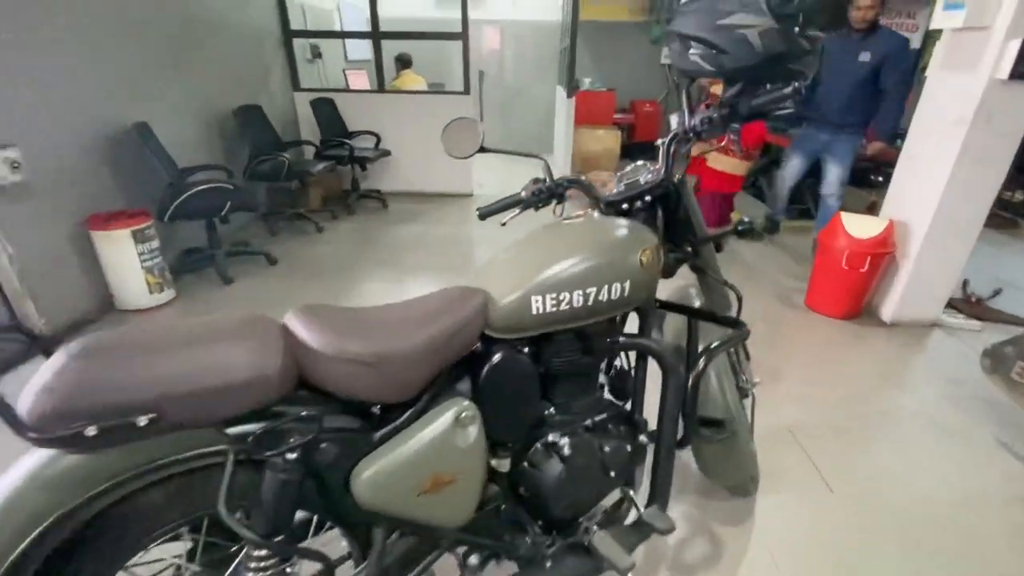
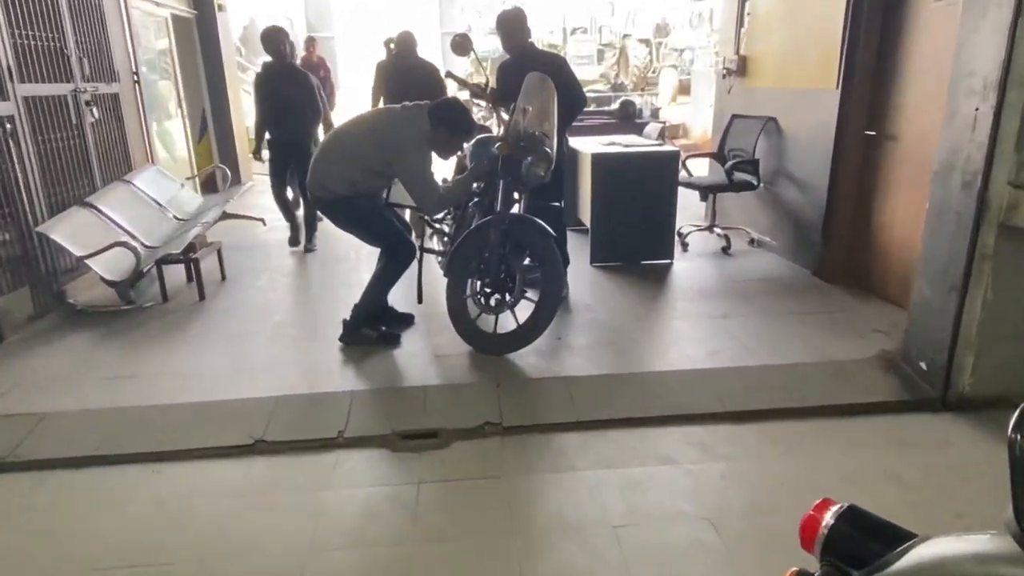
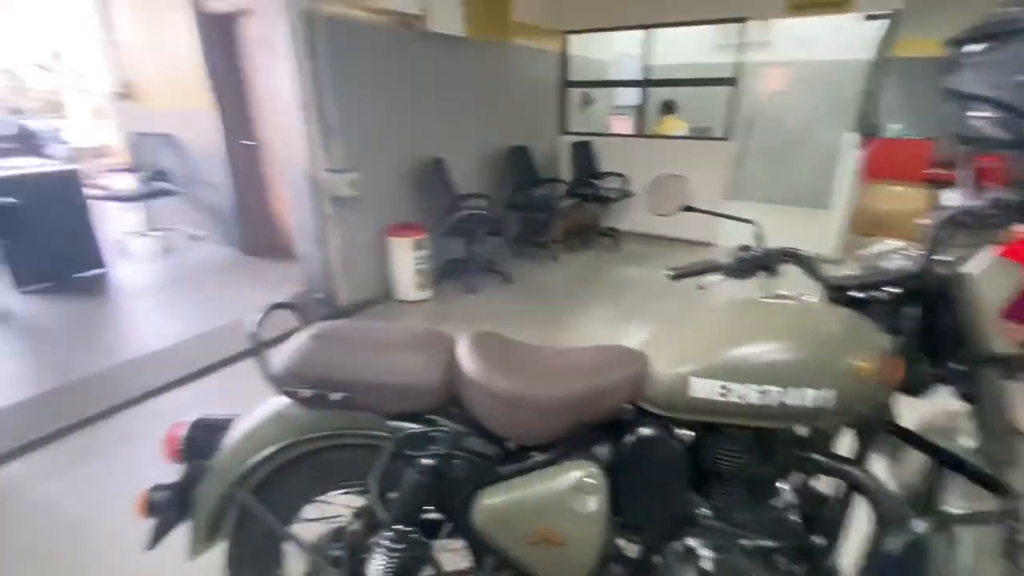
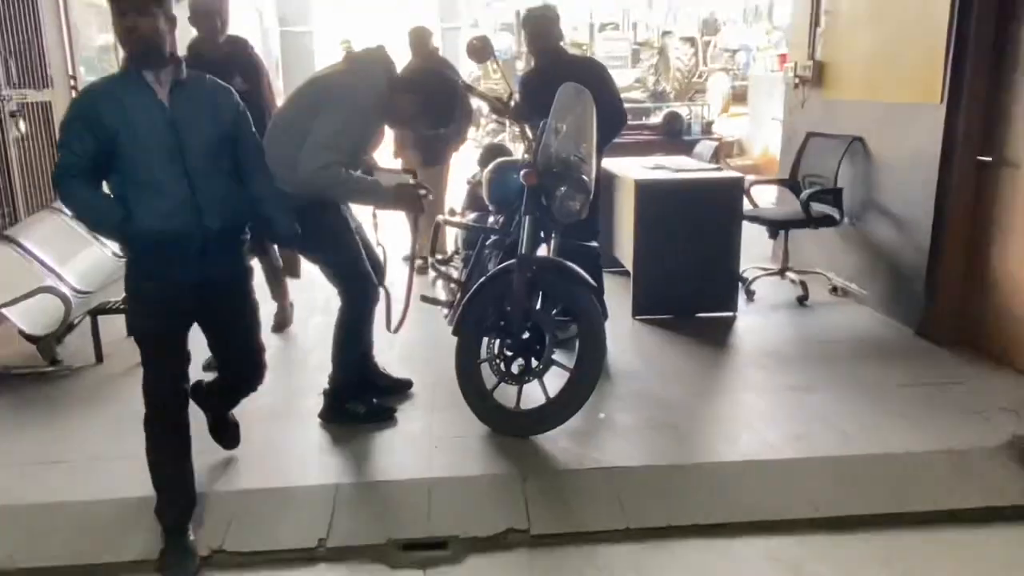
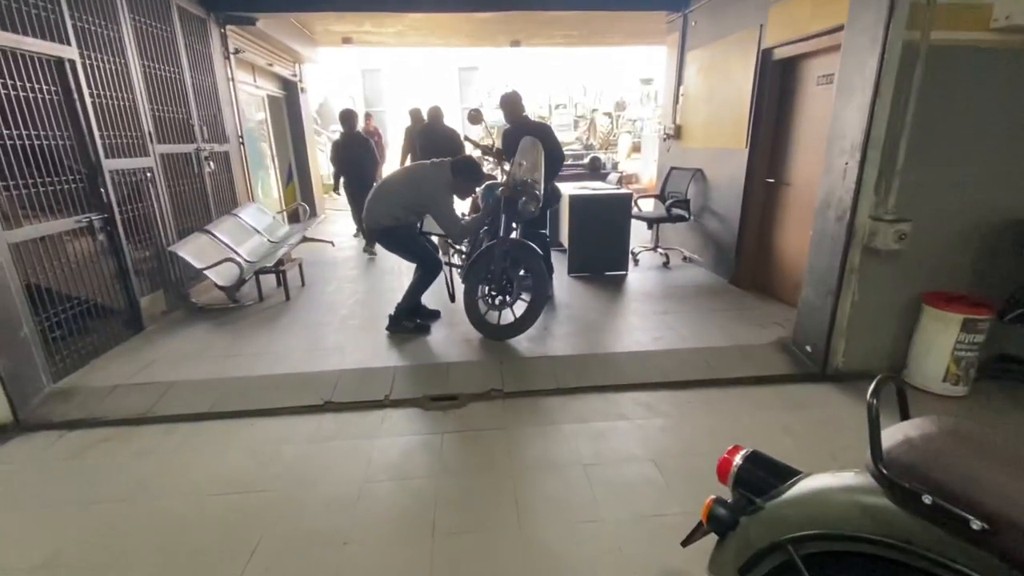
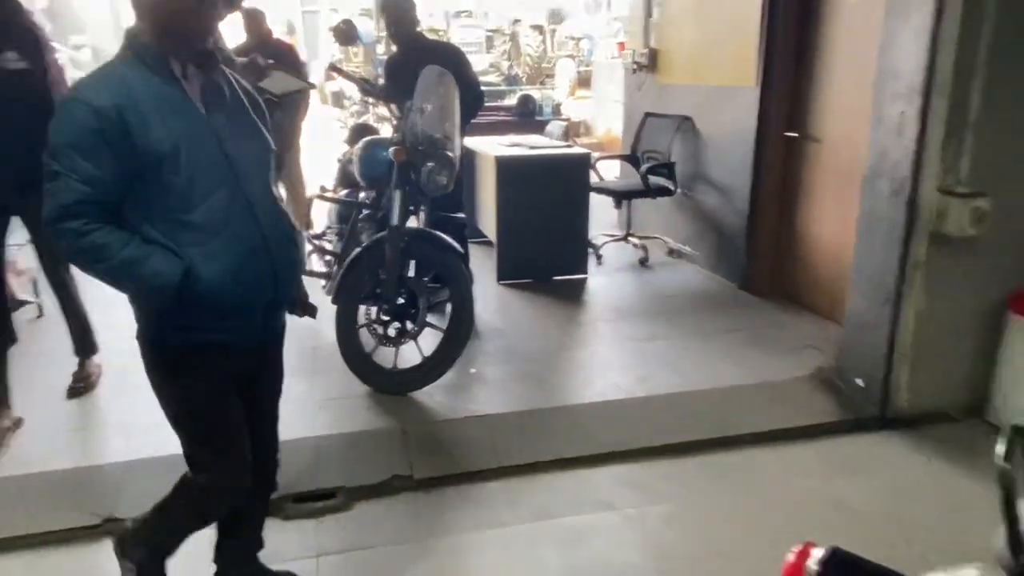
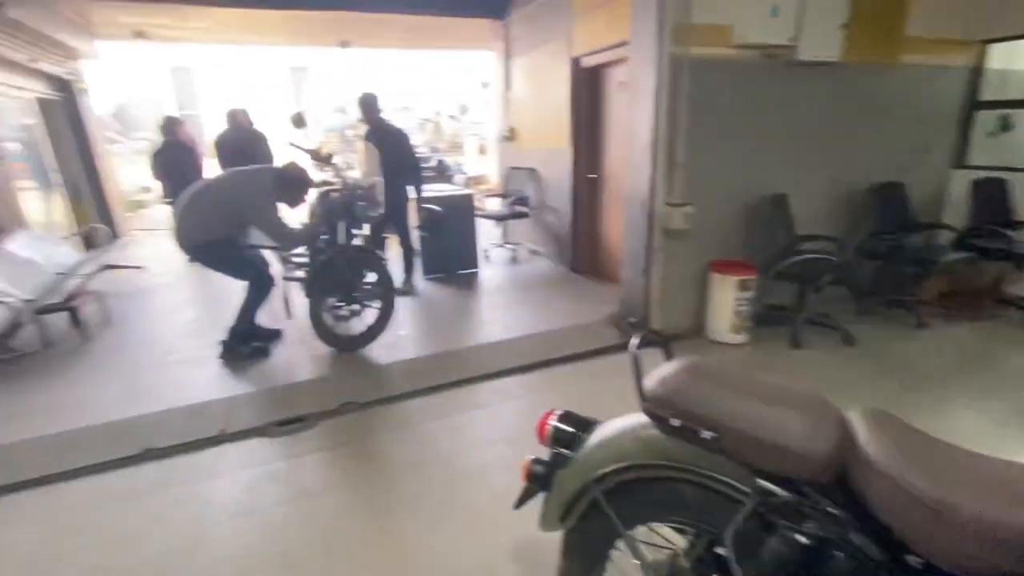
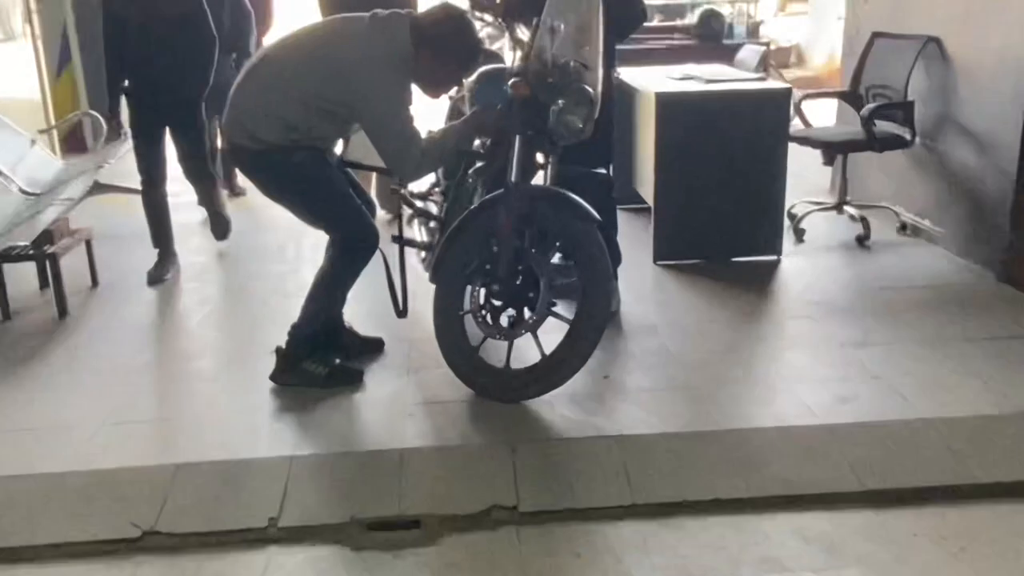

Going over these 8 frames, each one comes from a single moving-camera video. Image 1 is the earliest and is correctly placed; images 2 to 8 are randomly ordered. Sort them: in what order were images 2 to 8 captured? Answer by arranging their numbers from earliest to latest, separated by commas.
3, 7, 5, 2, 8, 4, 6
